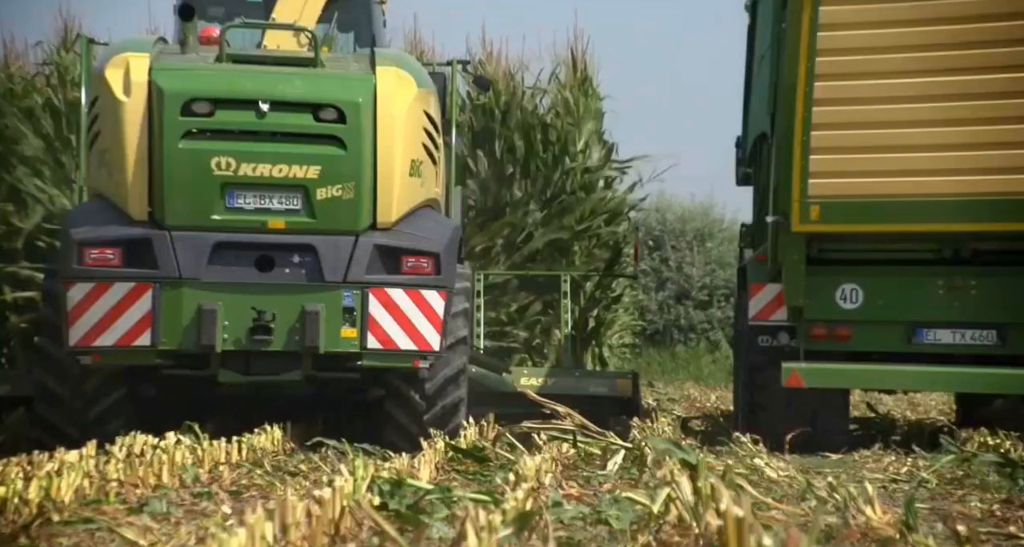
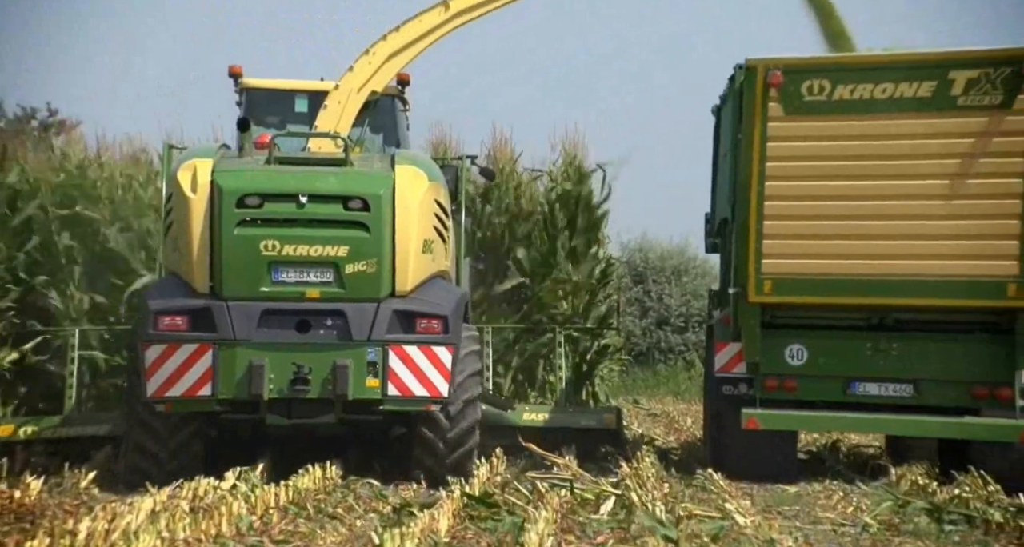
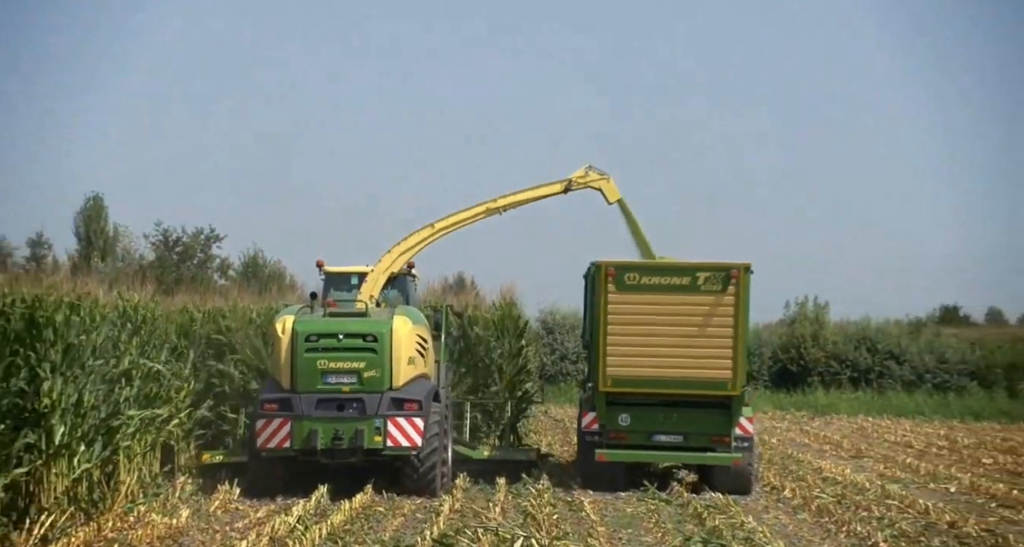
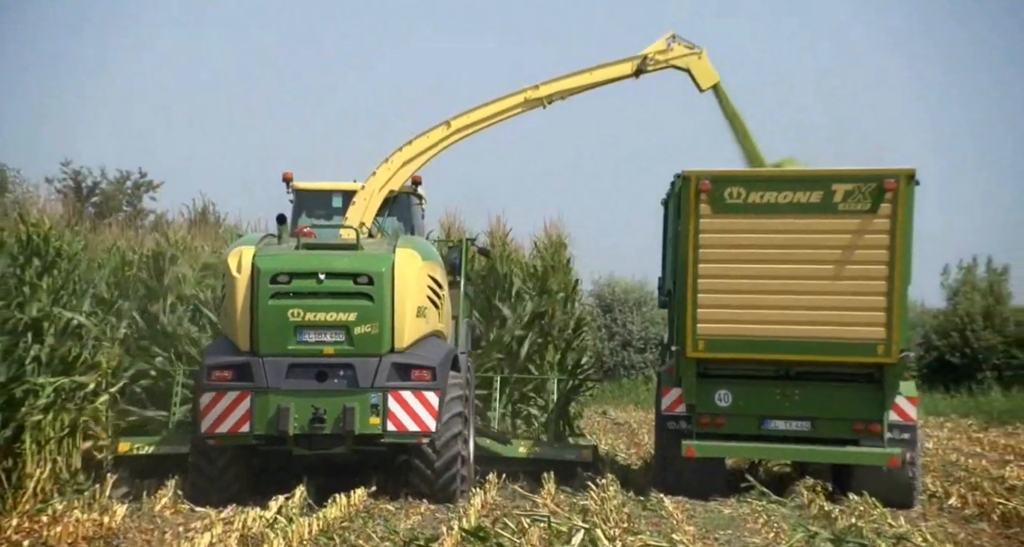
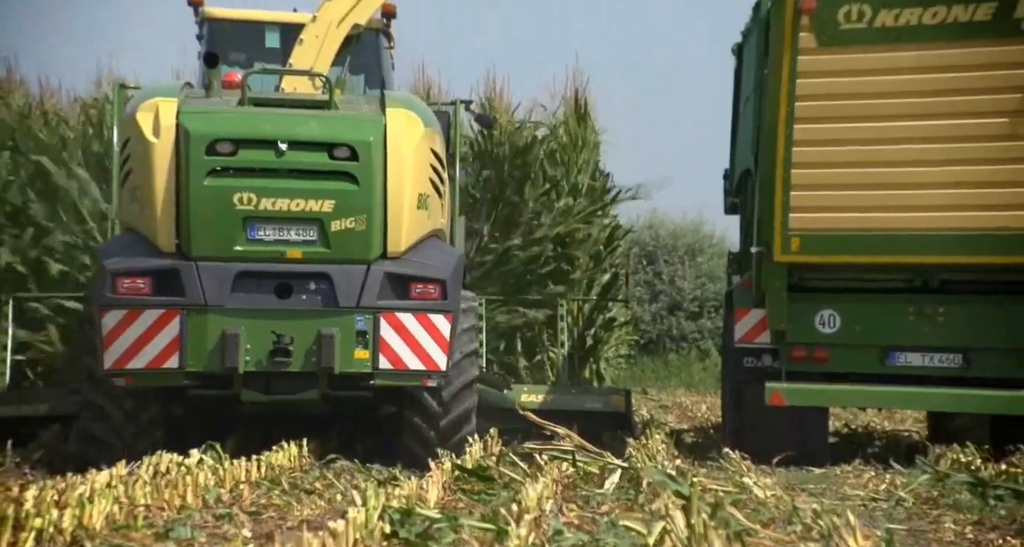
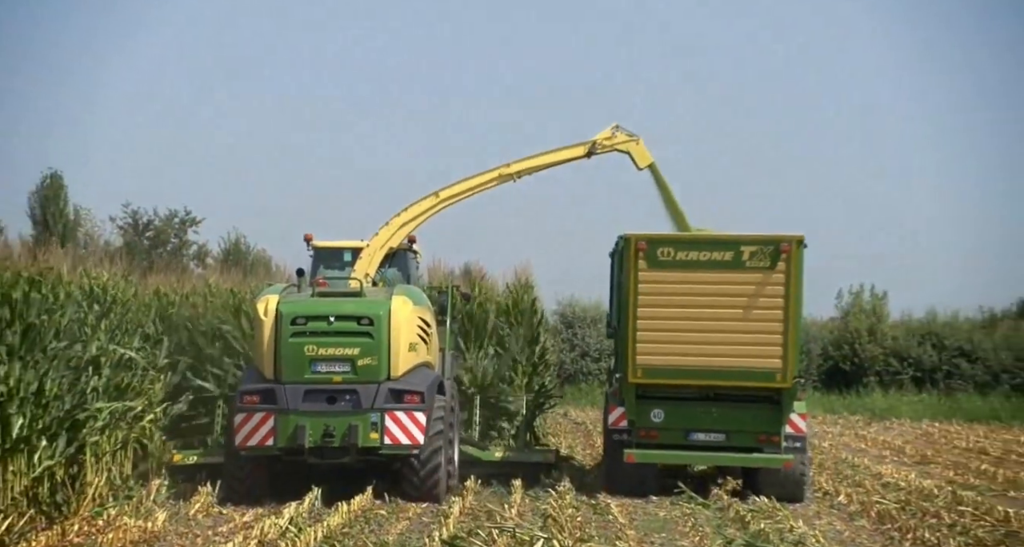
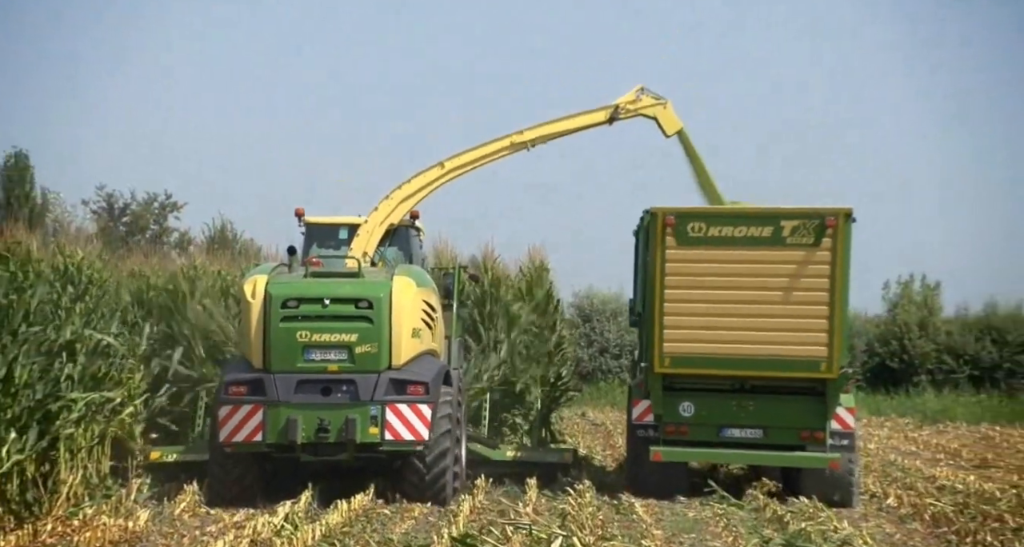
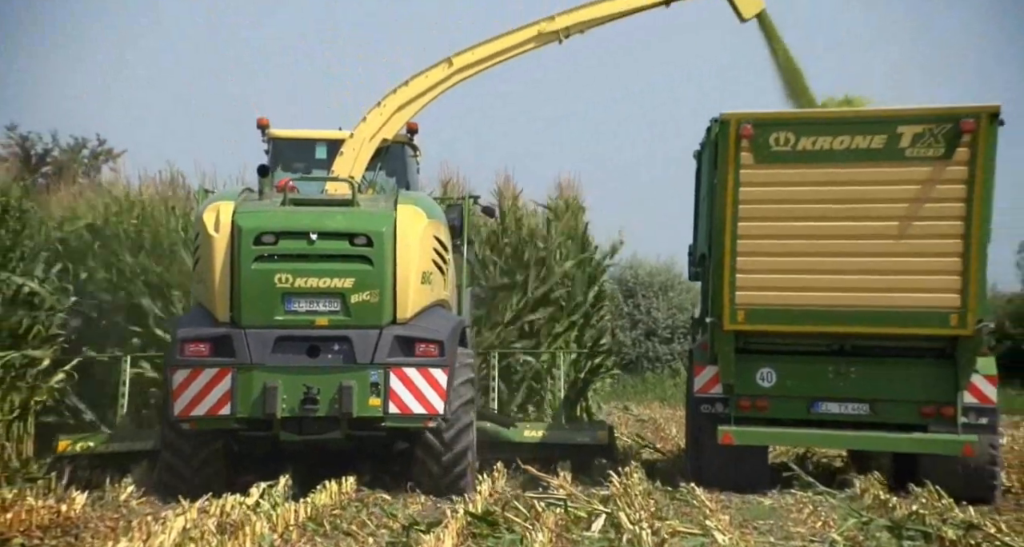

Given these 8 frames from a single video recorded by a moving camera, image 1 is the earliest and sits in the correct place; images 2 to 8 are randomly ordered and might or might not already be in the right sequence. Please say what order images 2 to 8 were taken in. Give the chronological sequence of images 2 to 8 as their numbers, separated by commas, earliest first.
5, 2, 8, 4, 7, 6, 3
